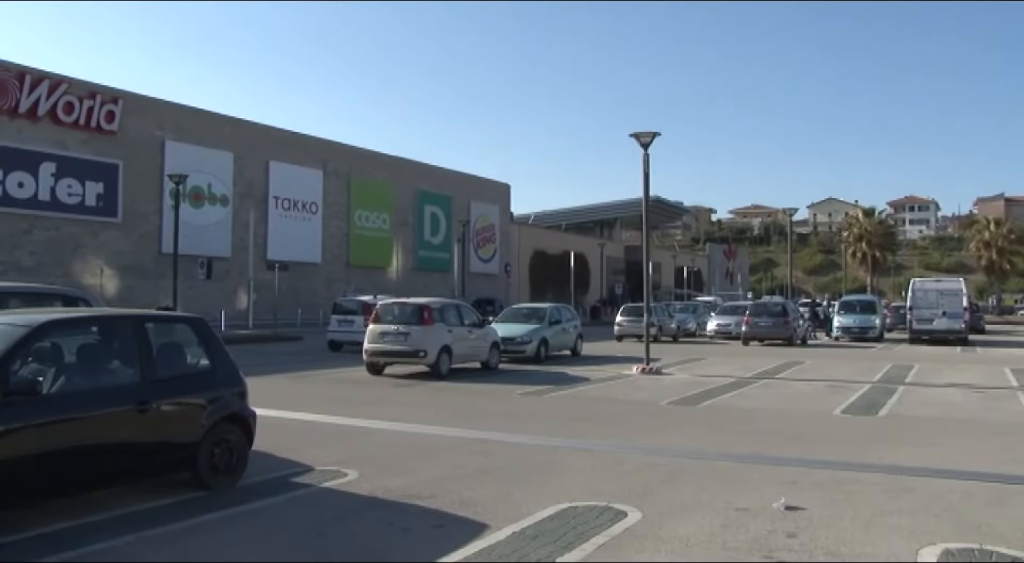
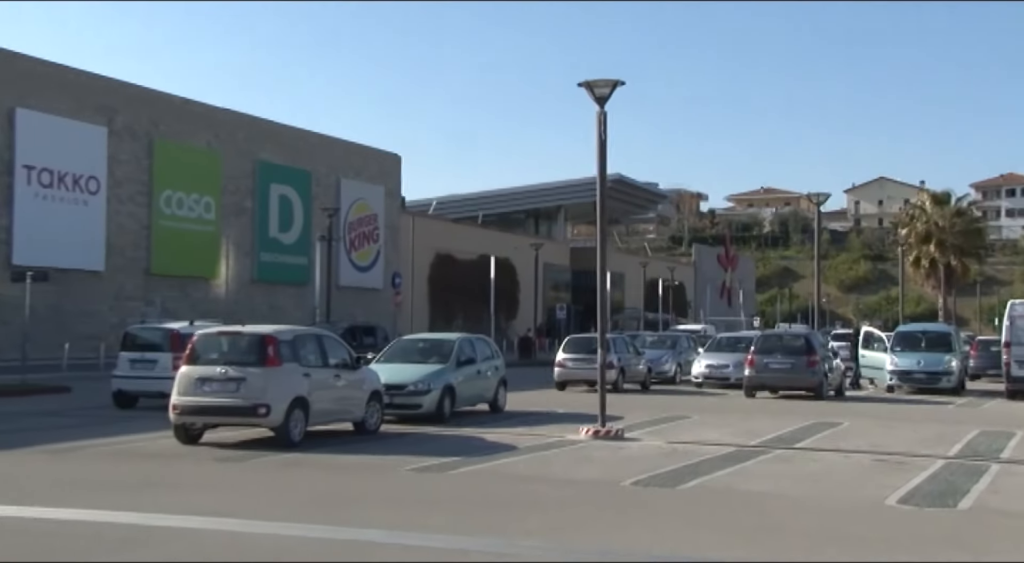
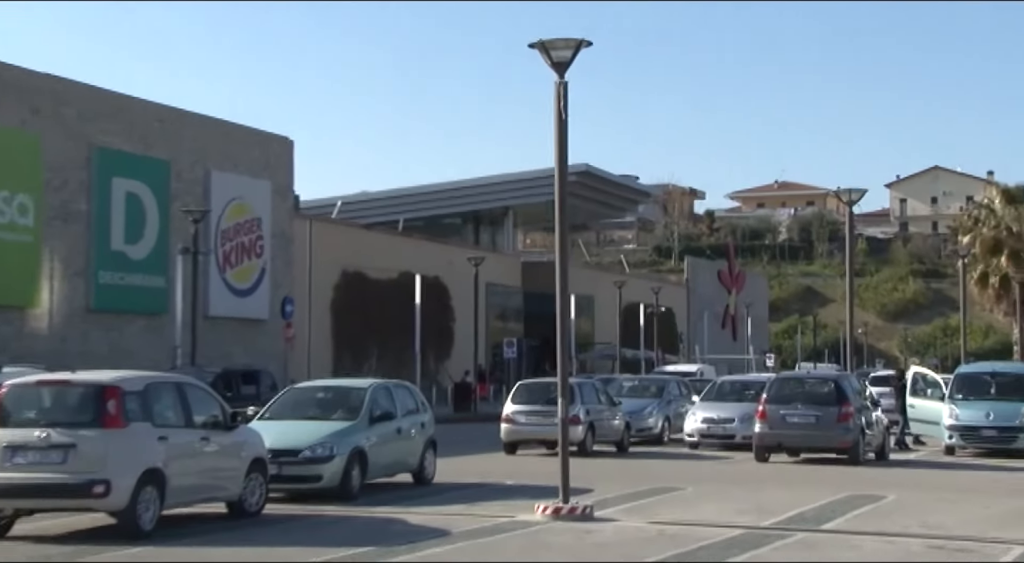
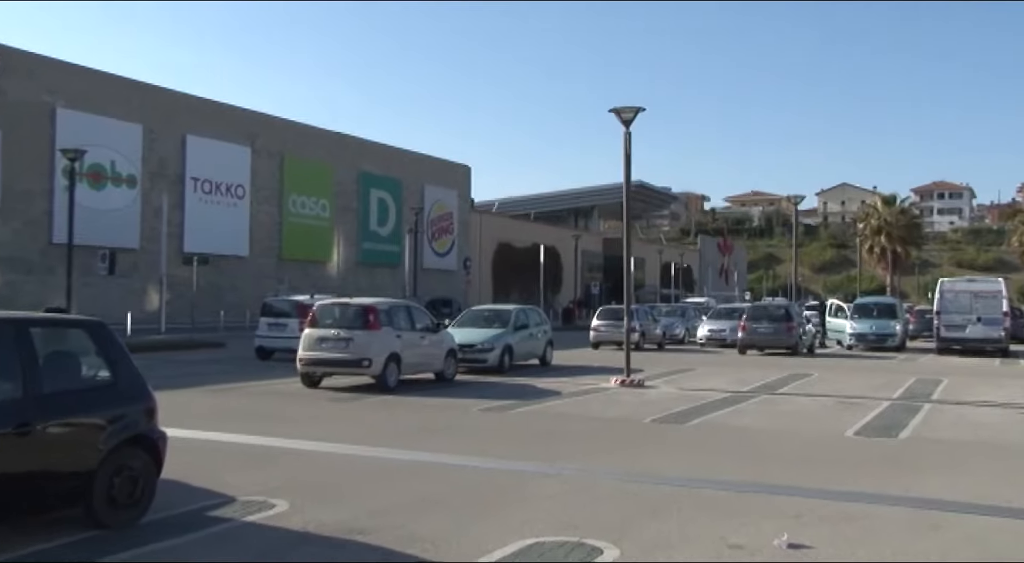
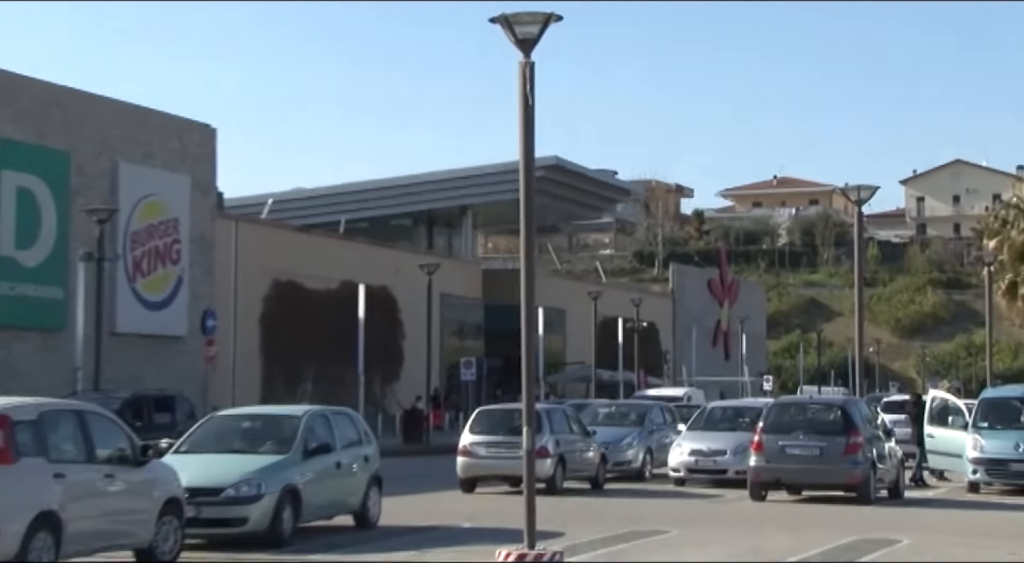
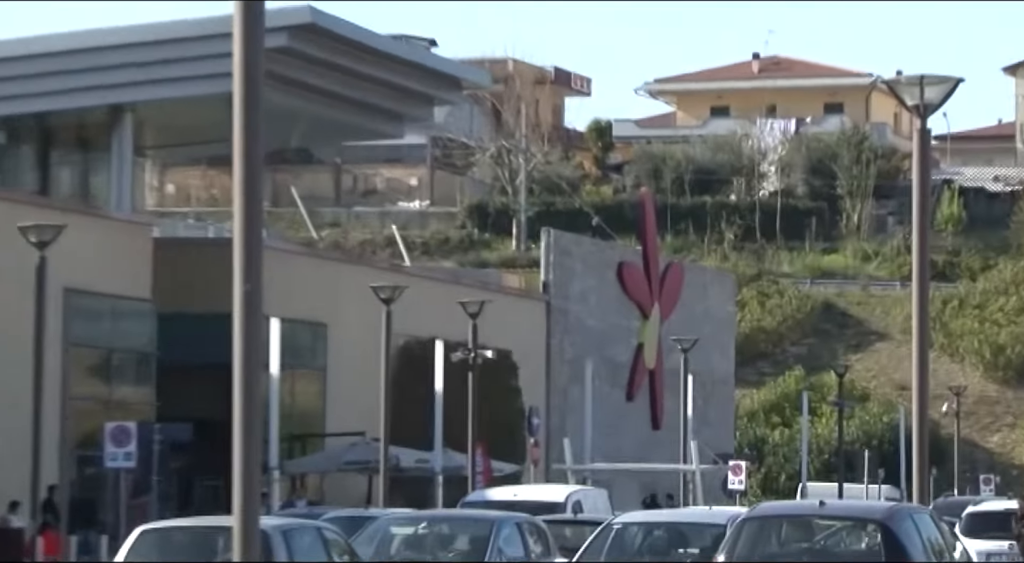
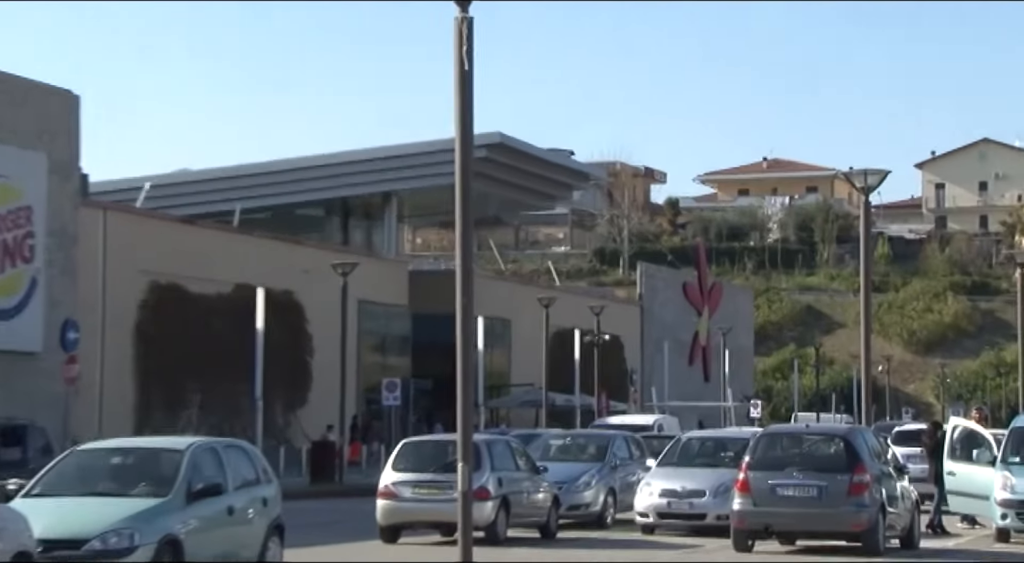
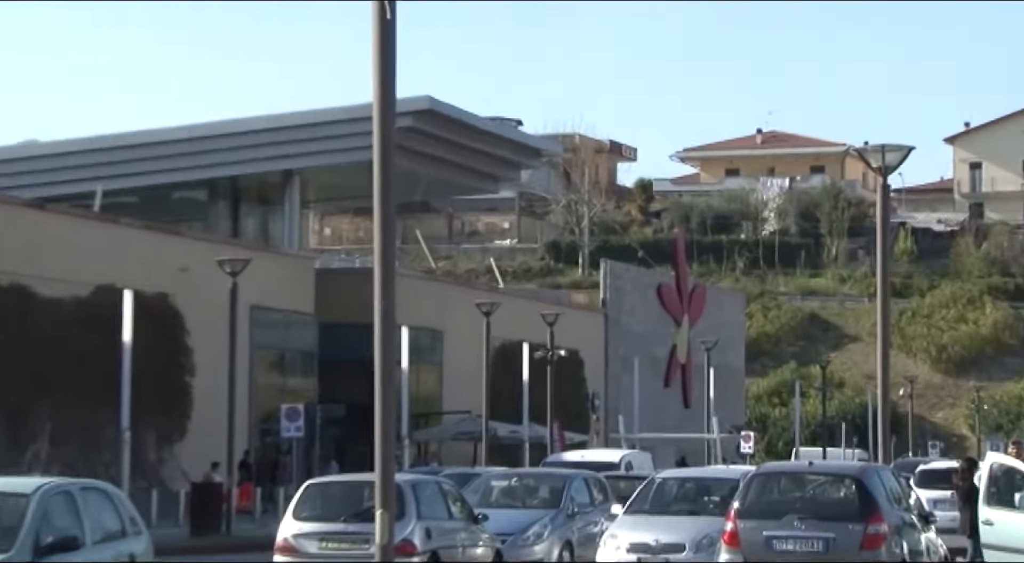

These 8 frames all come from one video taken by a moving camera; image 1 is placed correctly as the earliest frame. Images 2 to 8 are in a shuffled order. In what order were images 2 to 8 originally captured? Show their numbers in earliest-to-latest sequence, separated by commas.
4, 2, 3, 5, 7, 8, 6
